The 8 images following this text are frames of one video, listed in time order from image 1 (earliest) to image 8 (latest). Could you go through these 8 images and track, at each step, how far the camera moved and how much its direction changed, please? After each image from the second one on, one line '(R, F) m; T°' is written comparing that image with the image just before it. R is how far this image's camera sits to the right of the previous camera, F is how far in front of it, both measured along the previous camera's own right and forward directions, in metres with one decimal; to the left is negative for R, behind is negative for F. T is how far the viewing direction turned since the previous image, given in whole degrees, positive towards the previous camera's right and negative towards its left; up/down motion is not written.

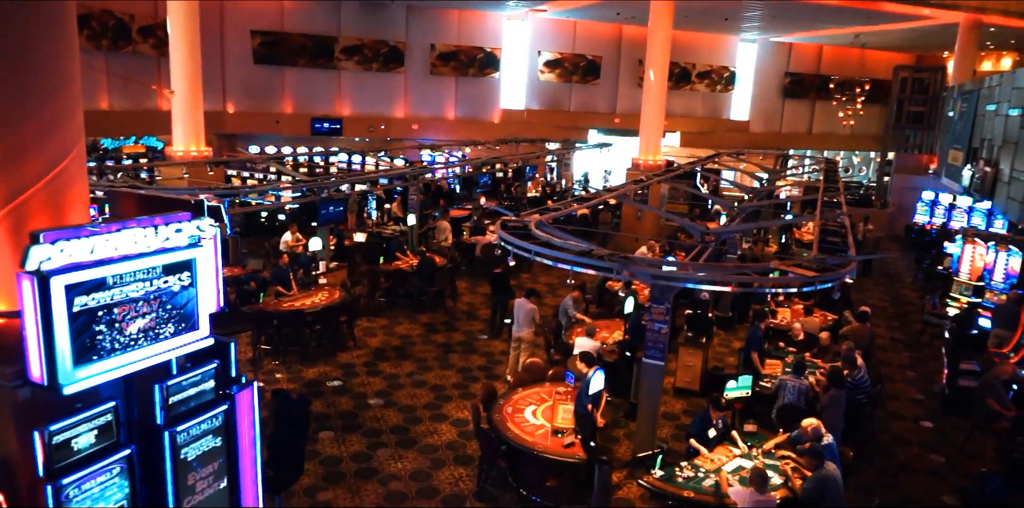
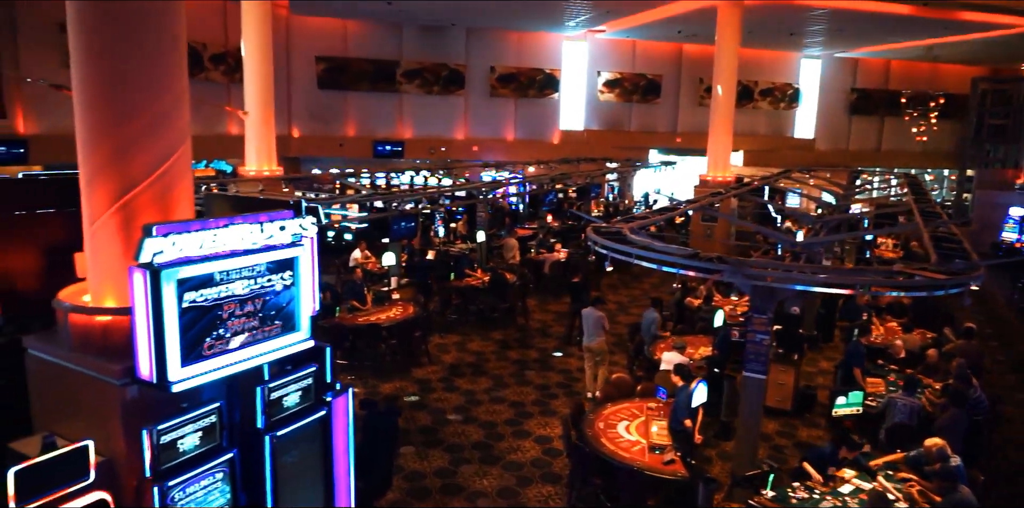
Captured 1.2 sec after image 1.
(-0.3, +0.2) m; -4°
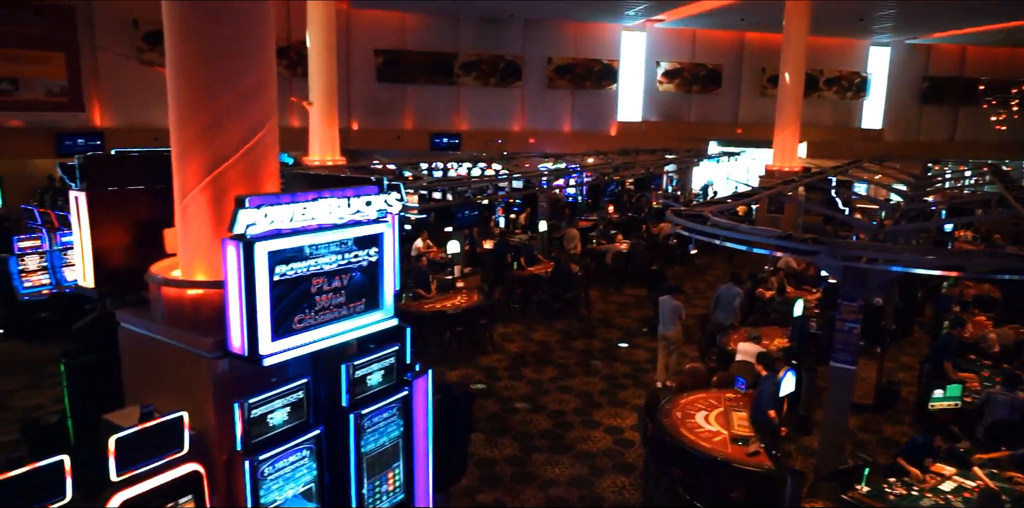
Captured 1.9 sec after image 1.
(-0.2, +0.1) m; -4°
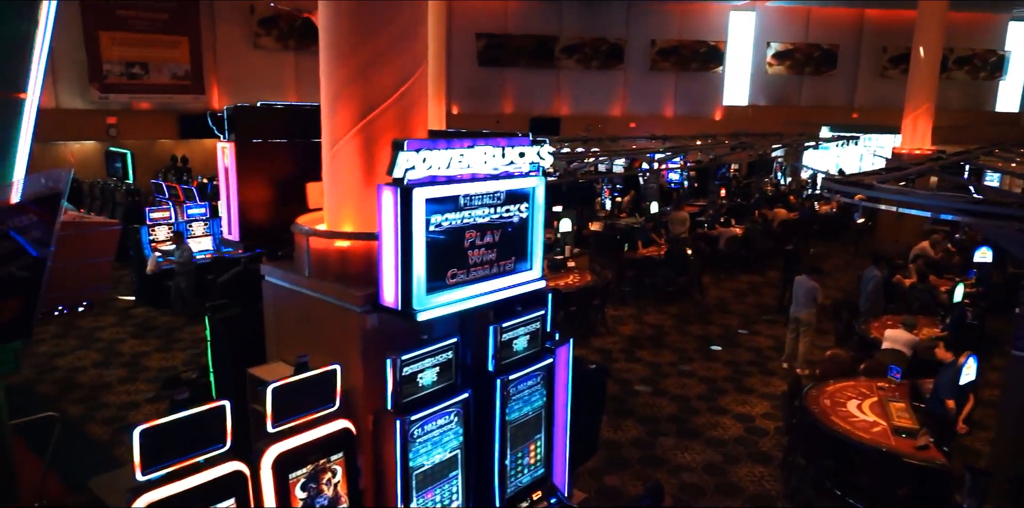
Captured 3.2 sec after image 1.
(-0.4, +0.3) m; -7°
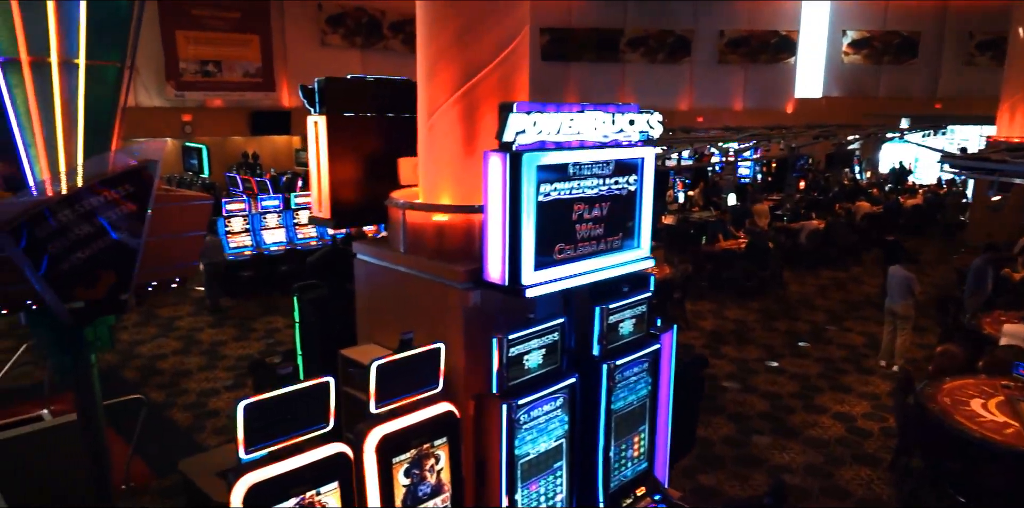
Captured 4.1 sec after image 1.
(-0.2, +0.2) m; -4°
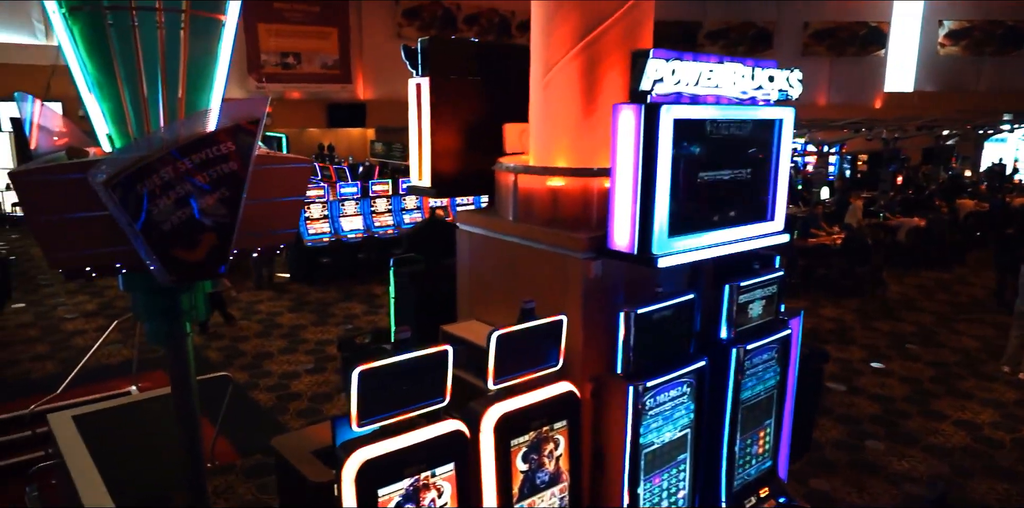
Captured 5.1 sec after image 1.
(-0.2, +0.3) m; -5°
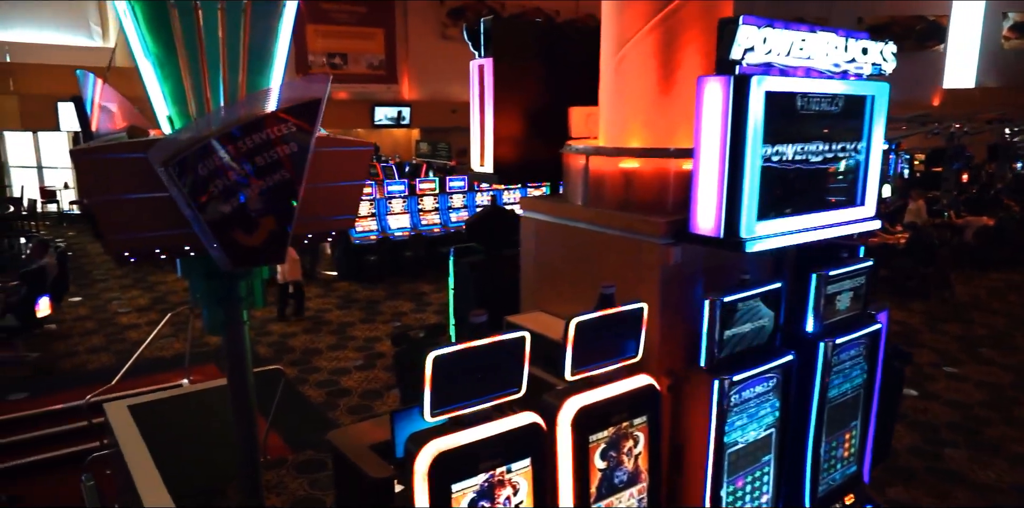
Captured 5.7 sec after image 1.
(-0.1, +0.2) m; -3°
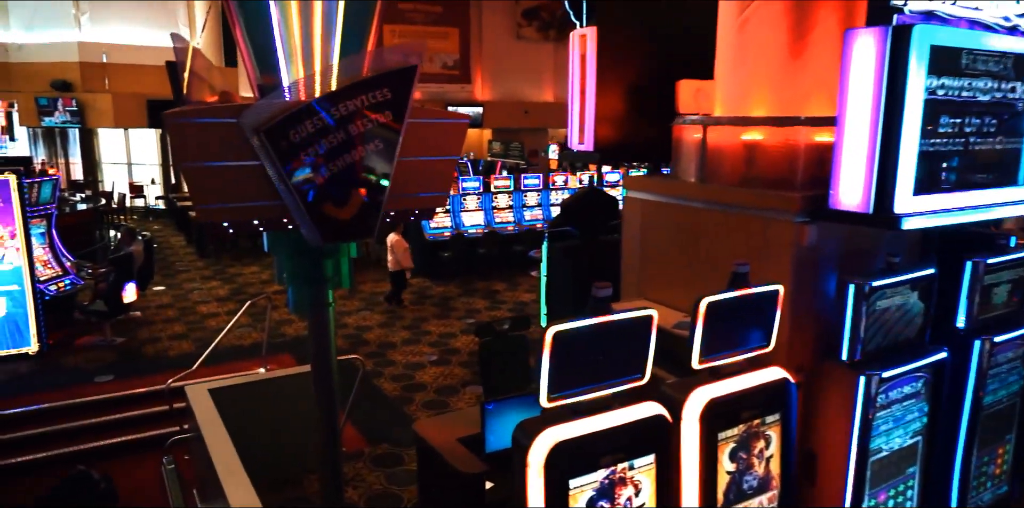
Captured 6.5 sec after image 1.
(-0.2, +0.2) m; -5°
